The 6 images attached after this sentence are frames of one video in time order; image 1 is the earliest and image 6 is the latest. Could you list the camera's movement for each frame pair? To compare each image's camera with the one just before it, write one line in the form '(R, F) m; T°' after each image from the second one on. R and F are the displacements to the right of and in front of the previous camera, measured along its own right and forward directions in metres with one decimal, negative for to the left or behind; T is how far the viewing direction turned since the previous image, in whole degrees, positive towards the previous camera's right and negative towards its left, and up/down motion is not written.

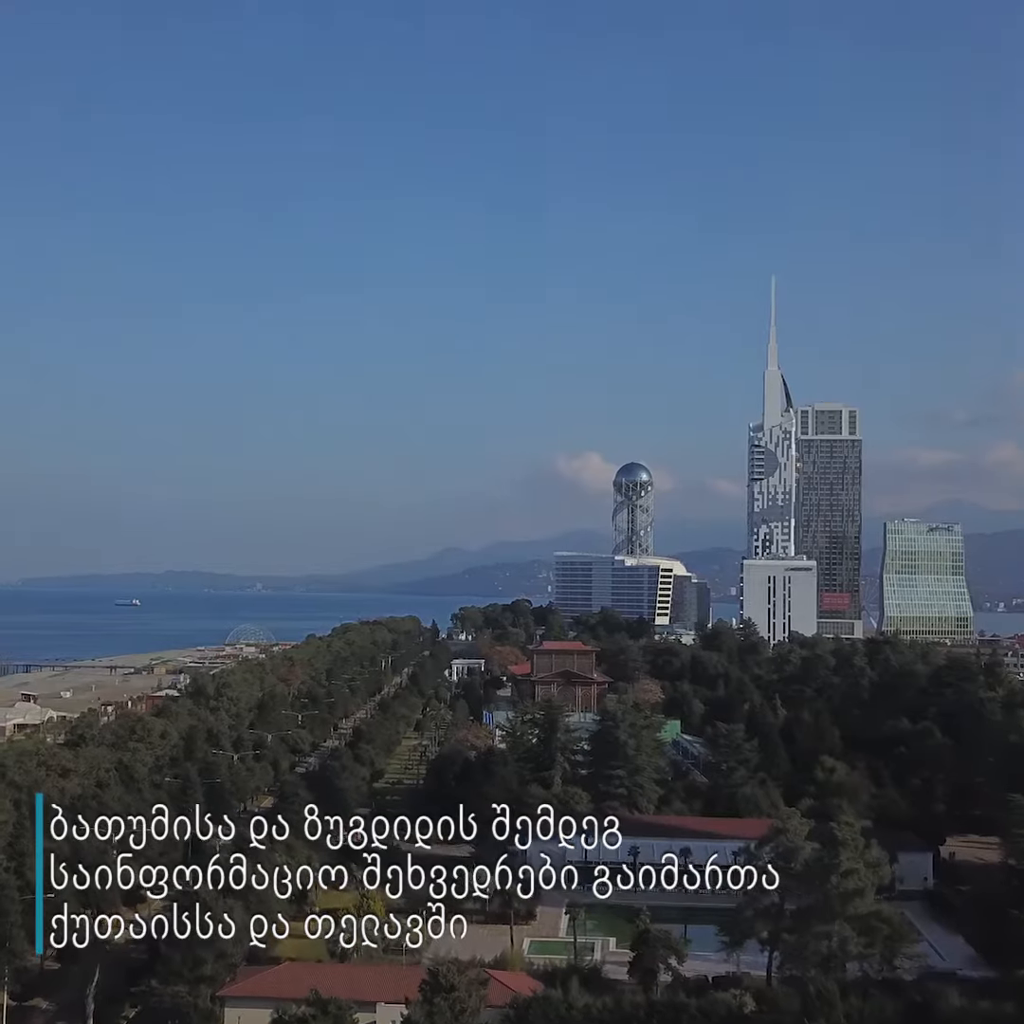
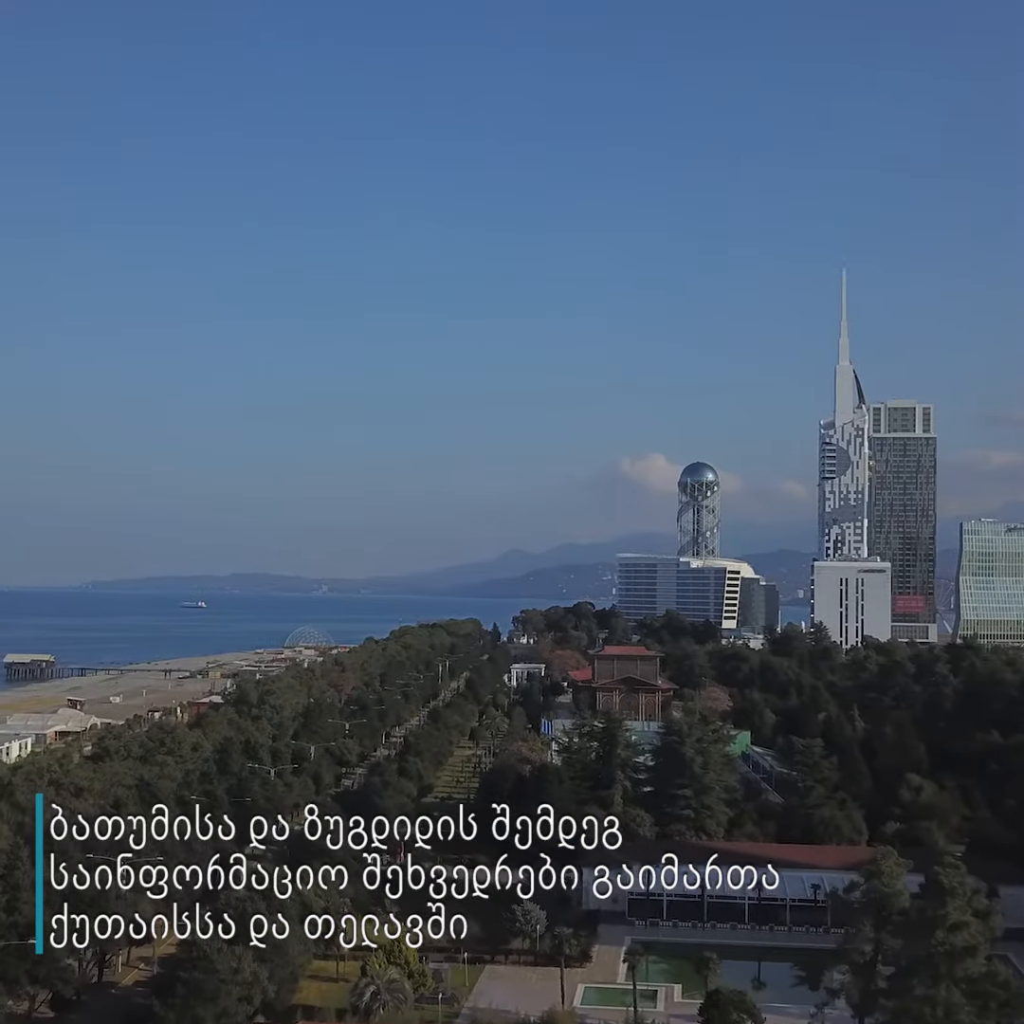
(+0.3, +3.5) m; -3°
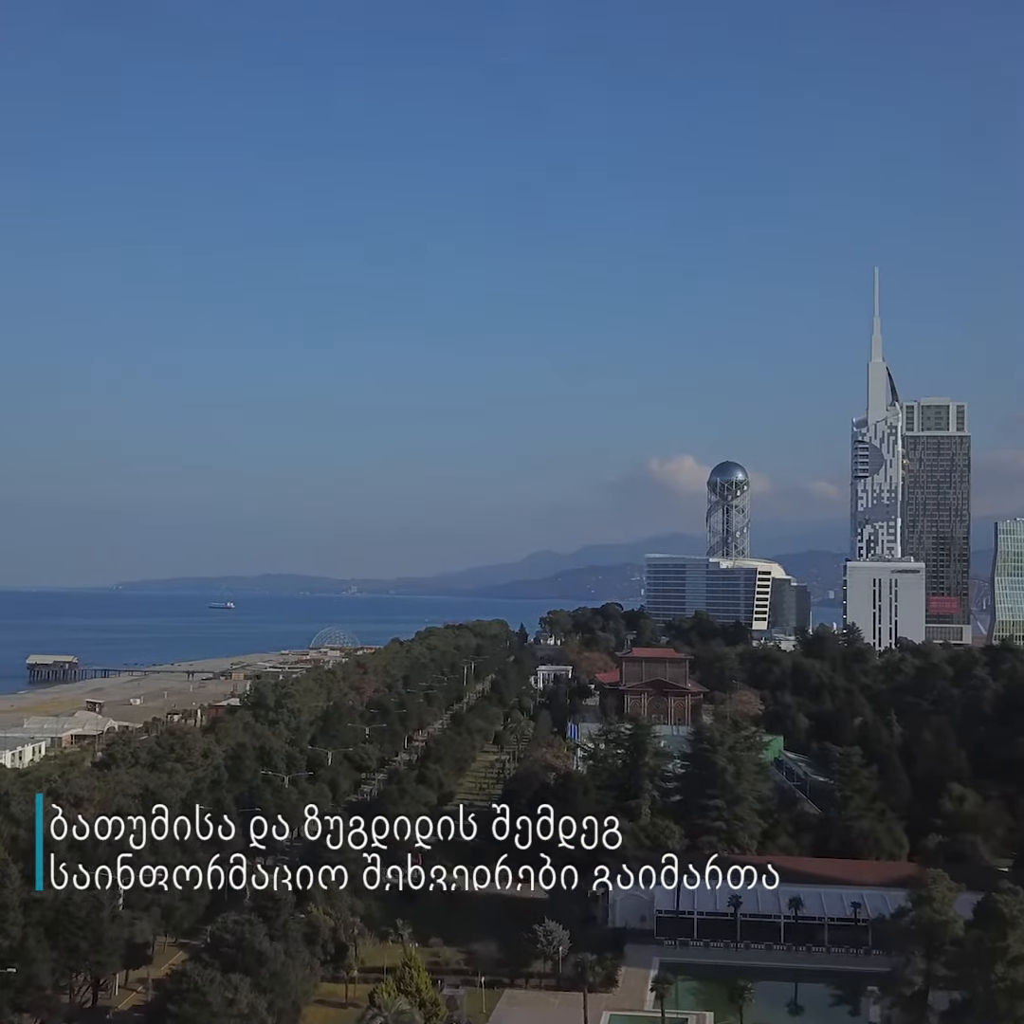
(+0.2, +1.7) m; -1°
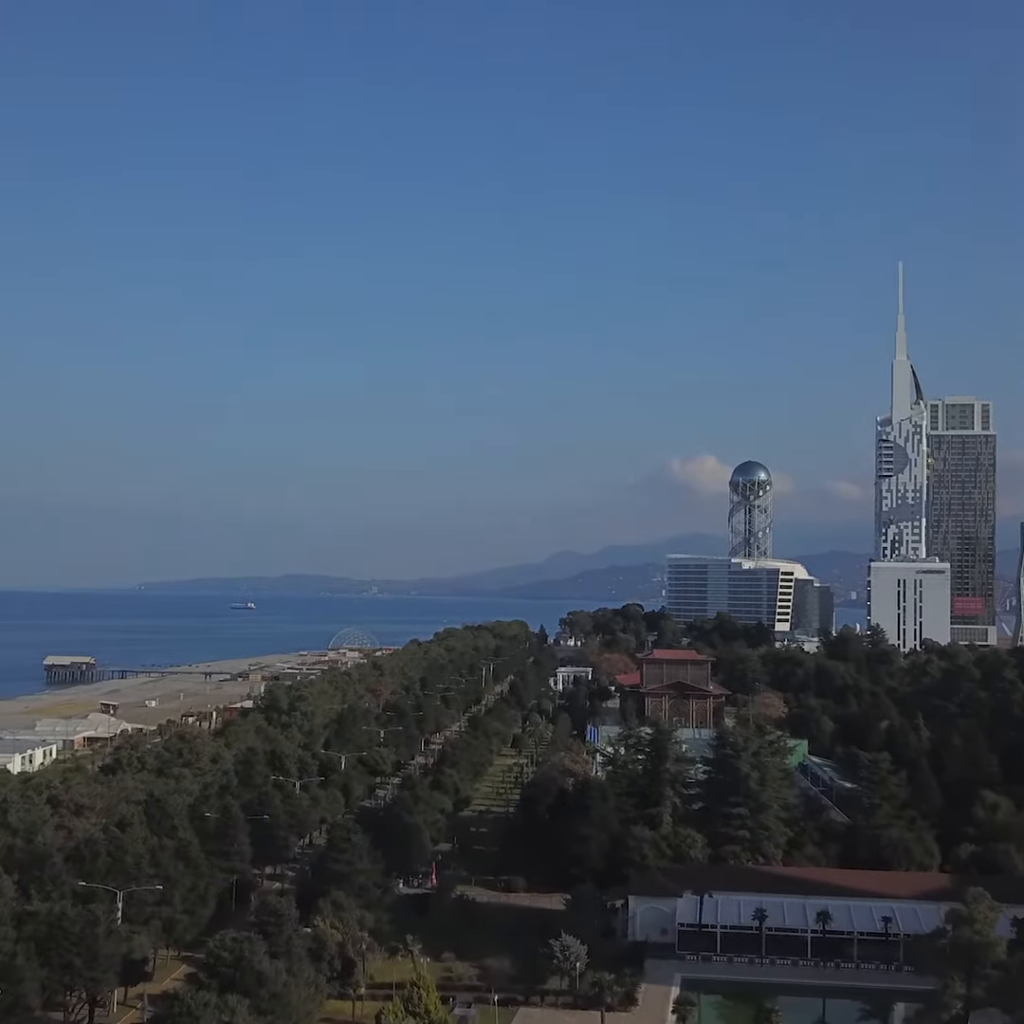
(+0.1, +1.2) m; -1°
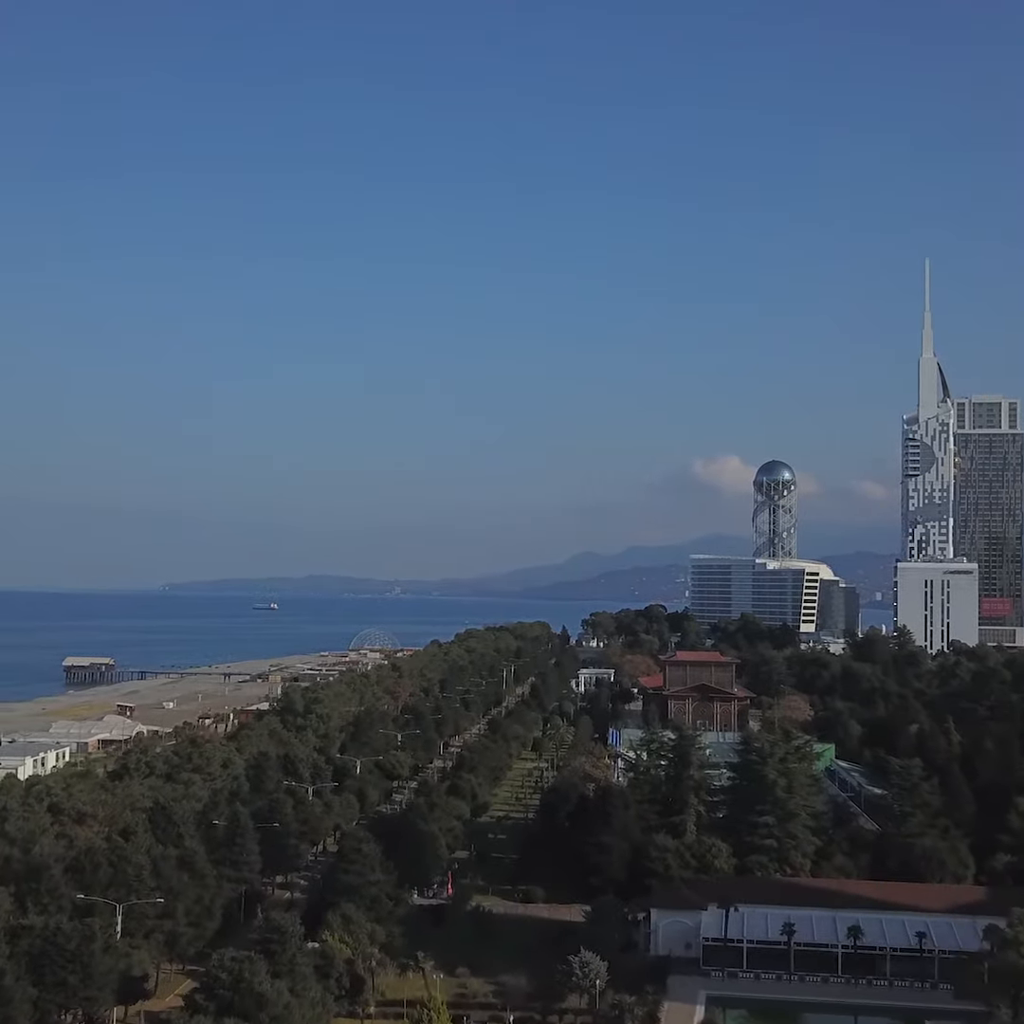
(+0.1, +1.1) m; -1°
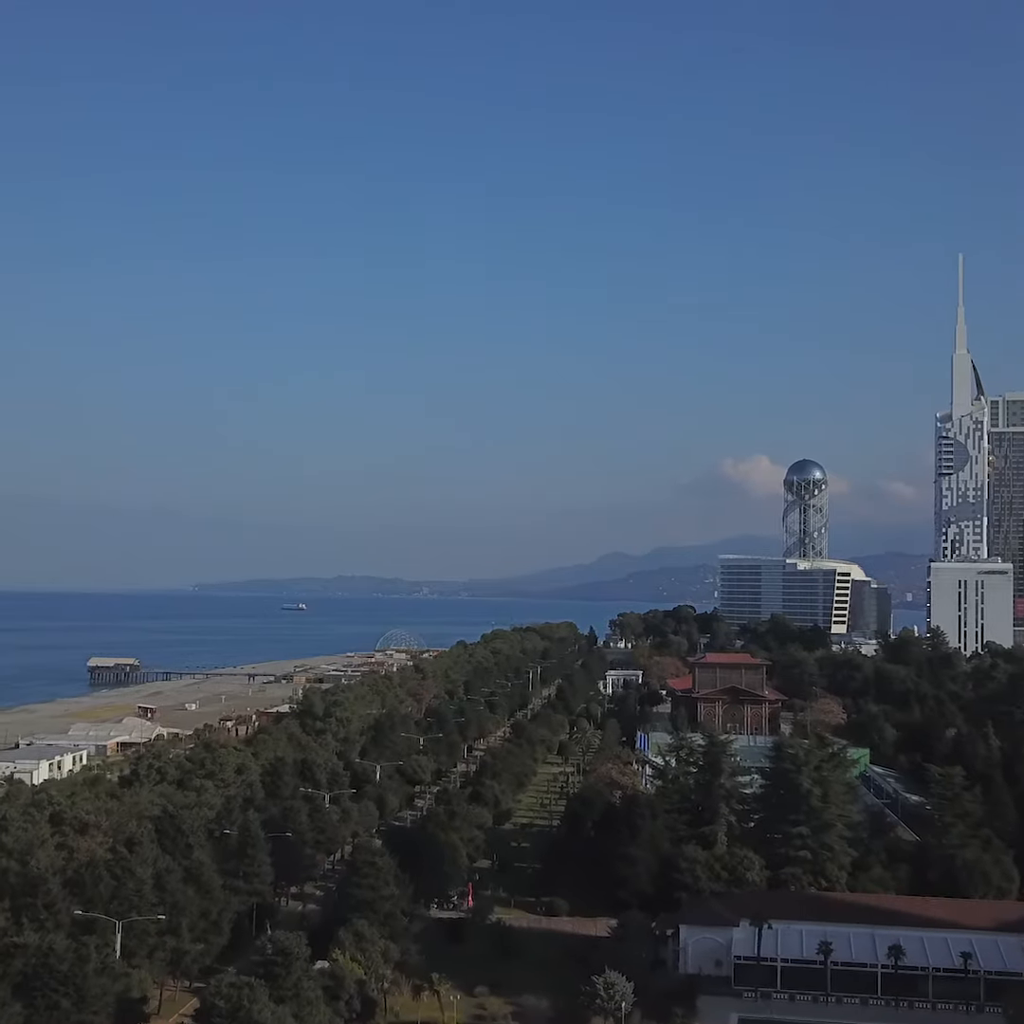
(+0.2, +1.3) m; -1°
